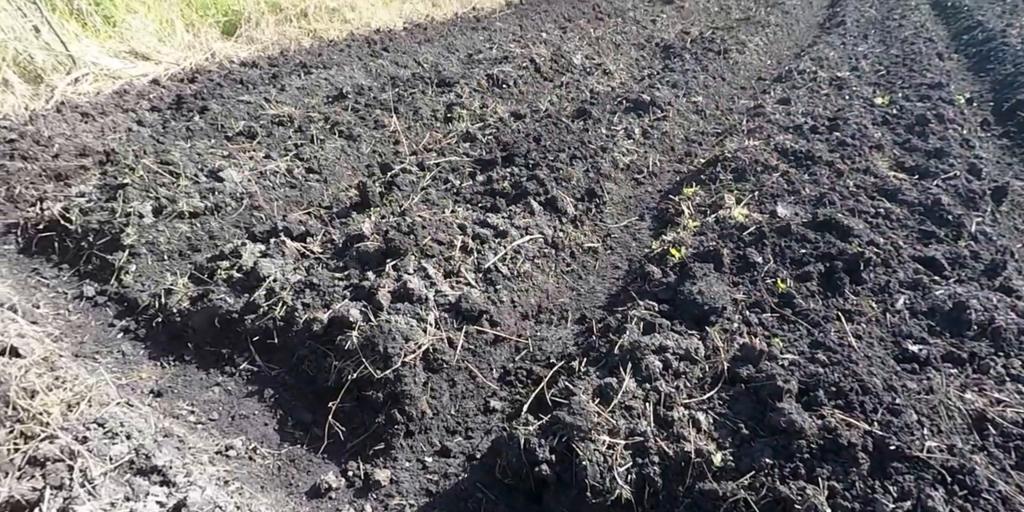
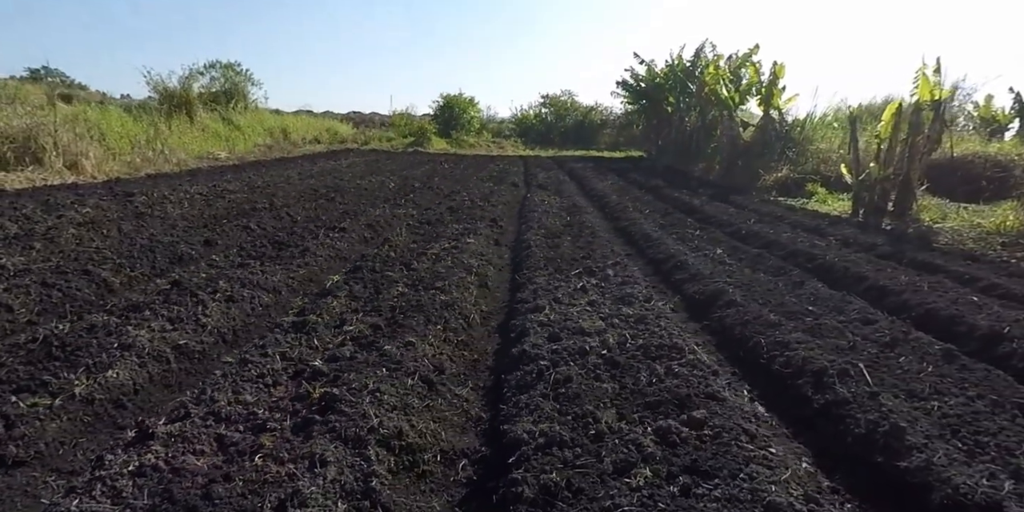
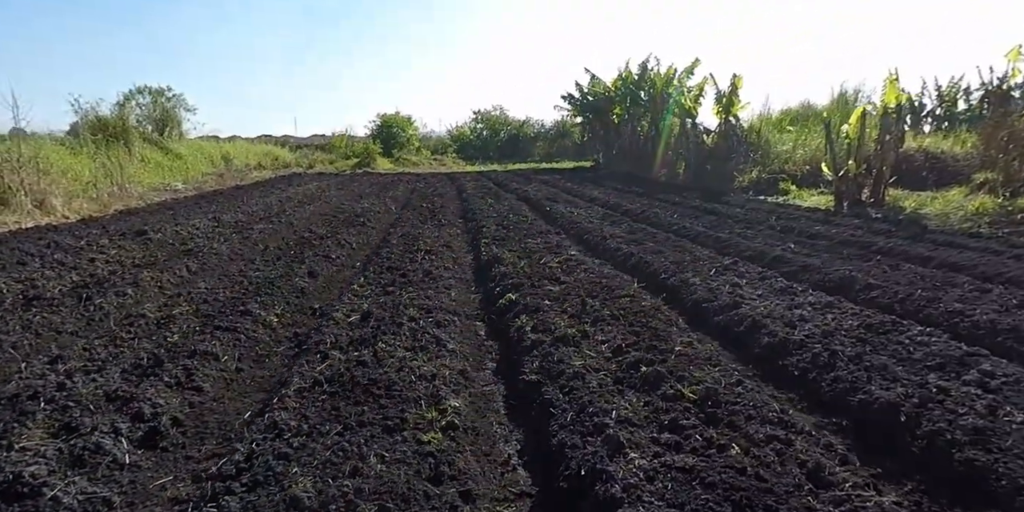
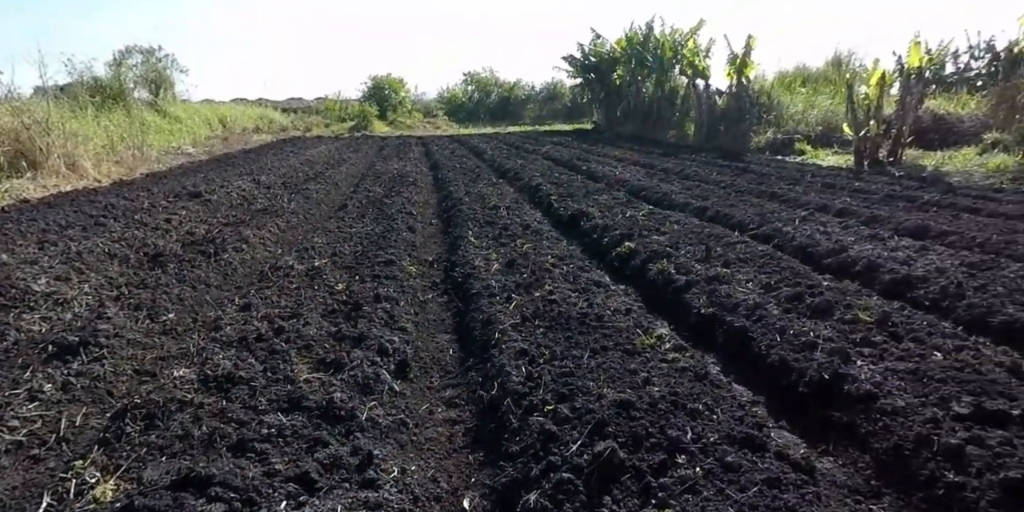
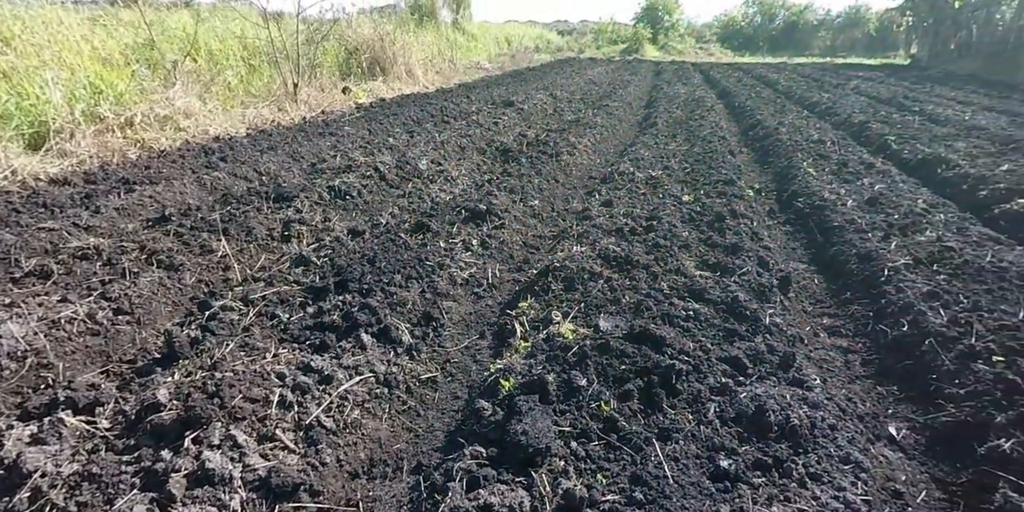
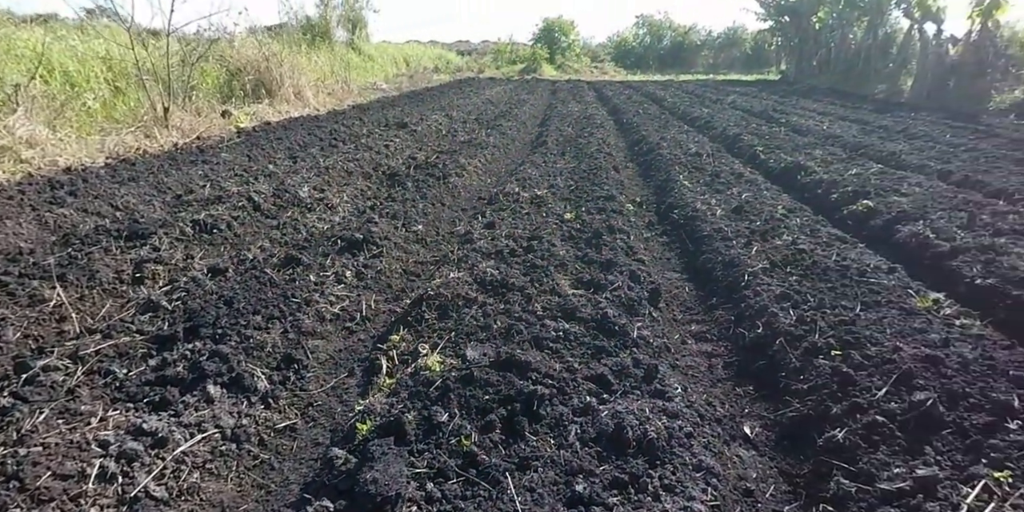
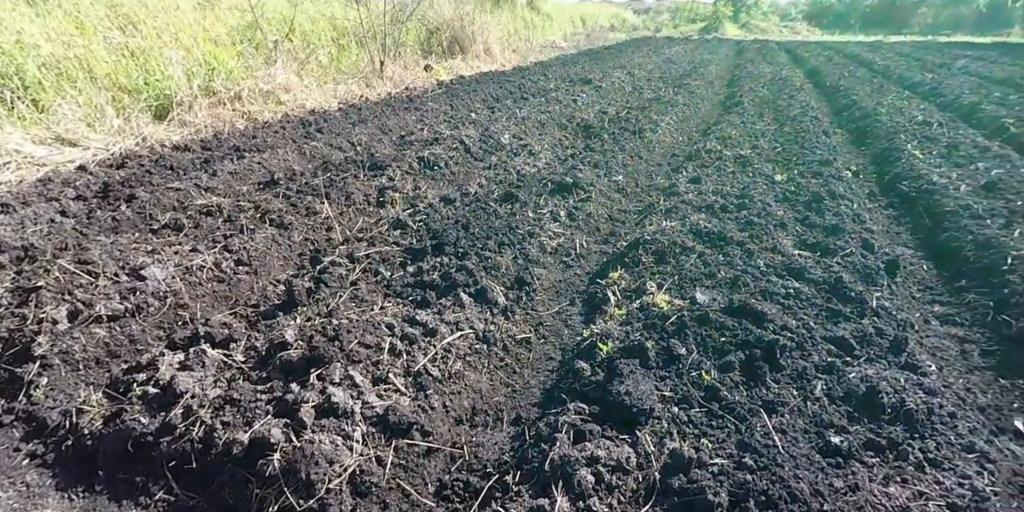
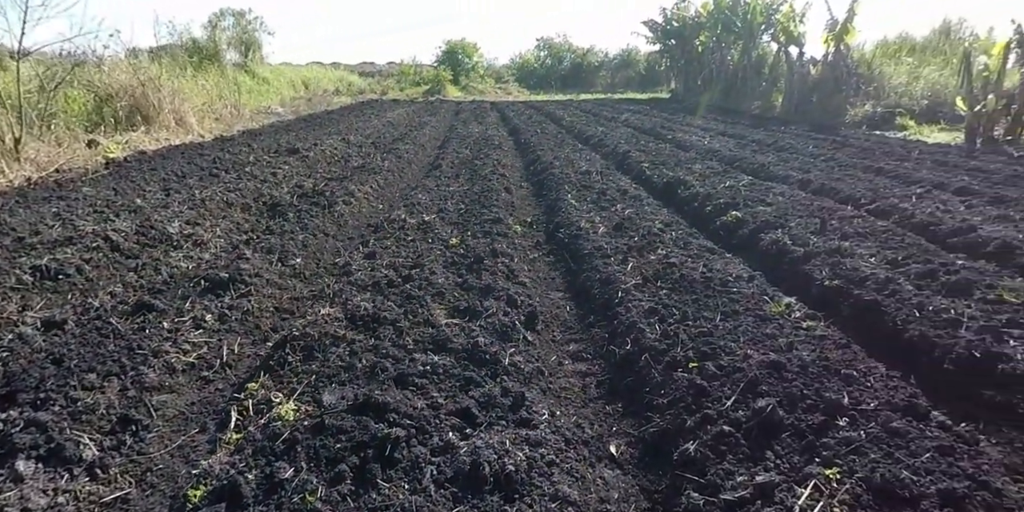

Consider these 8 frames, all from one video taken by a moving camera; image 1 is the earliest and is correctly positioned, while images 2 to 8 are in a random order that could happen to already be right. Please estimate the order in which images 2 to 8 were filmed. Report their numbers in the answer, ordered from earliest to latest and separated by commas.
7, 5, 6, 8, 4, 3, 2
